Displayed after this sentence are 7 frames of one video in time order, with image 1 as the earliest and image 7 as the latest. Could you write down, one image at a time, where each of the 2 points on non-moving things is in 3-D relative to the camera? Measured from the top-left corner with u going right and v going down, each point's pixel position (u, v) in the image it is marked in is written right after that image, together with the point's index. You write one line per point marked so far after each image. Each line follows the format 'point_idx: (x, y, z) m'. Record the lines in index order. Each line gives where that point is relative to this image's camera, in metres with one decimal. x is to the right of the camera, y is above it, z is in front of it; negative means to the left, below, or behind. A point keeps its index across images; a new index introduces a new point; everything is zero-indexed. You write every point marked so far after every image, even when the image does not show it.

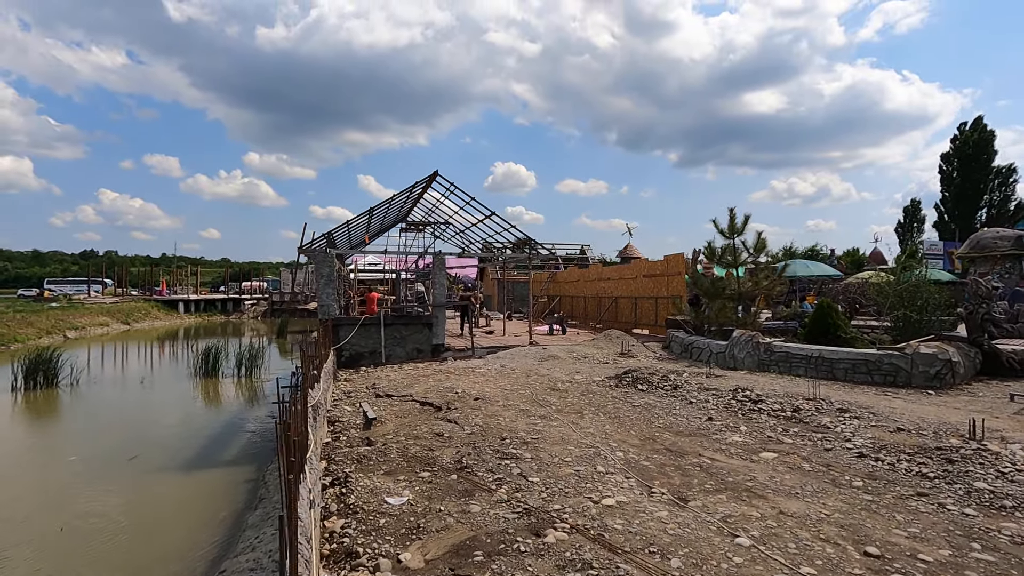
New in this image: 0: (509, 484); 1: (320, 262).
0: (0.0, -1.9, +5.3) m
1: (-4.8, +0.6, +13.4) m
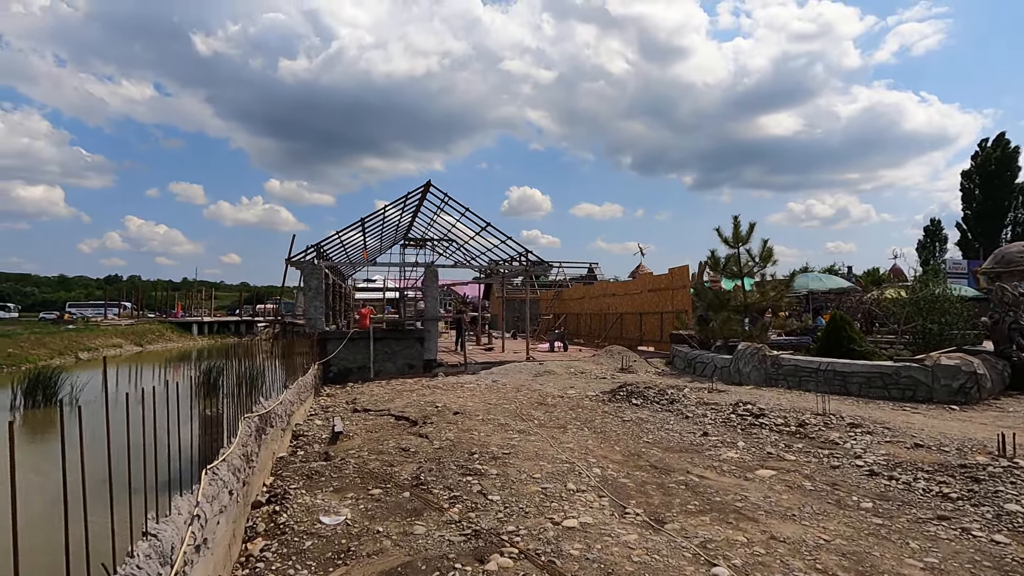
0: (-0.4, -1.9, +4.7) m
1: (-4.9, +0.3, +13.0) m
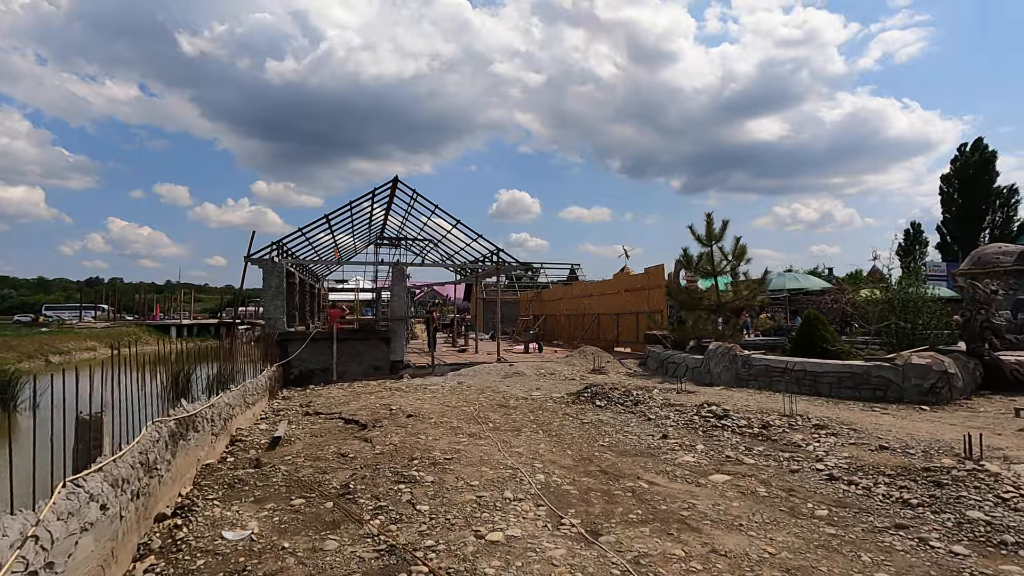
0: (-1.0, -1.8, +4.3) m
1: (-5.7, +0.4, +12.5) m
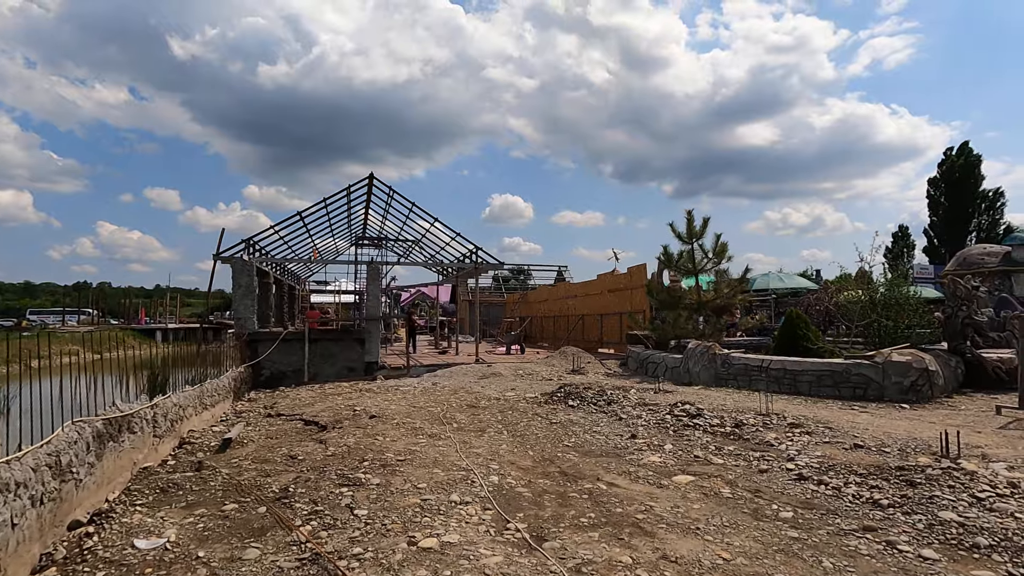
0: (-1.4, -1.7, +4.0) m
1: (-6.2, +0.4, +12.2) m
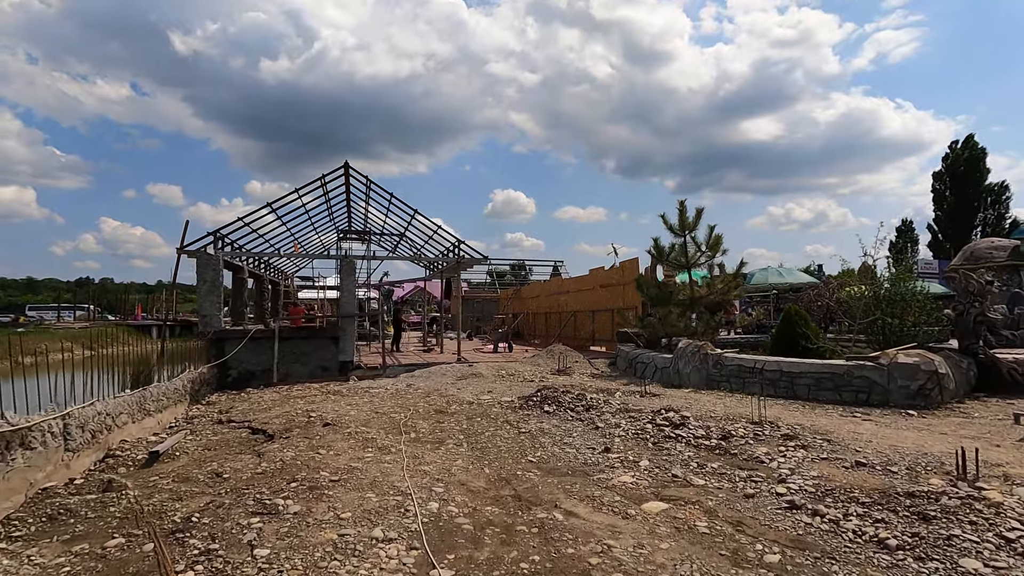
0: (-1.8, -1.7, +3.3) m
1: (-6.6, +0.5, +11.5) m
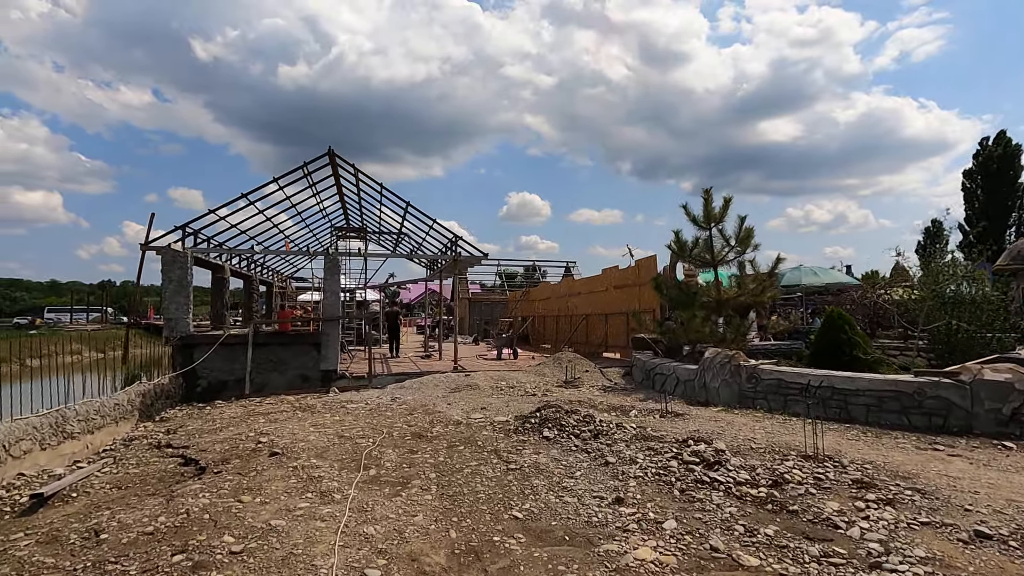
0: (-2.0, -1.6, +2.0) m
1: (-6.5, +0.5, +10.4) m
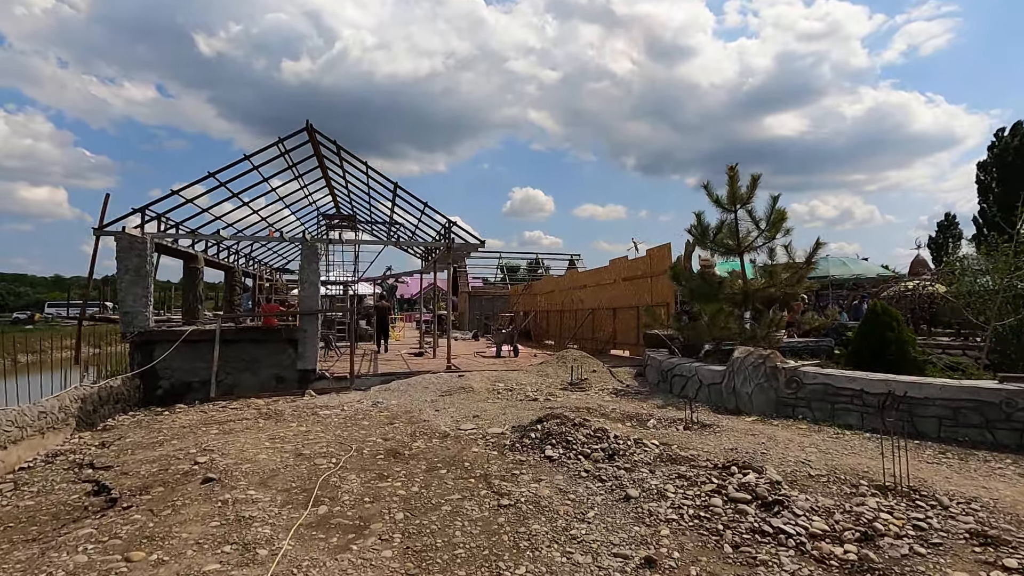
0: (-2.1, -1.5, +0.9) m
1: (-6.6, +0.6, +9.3) m
